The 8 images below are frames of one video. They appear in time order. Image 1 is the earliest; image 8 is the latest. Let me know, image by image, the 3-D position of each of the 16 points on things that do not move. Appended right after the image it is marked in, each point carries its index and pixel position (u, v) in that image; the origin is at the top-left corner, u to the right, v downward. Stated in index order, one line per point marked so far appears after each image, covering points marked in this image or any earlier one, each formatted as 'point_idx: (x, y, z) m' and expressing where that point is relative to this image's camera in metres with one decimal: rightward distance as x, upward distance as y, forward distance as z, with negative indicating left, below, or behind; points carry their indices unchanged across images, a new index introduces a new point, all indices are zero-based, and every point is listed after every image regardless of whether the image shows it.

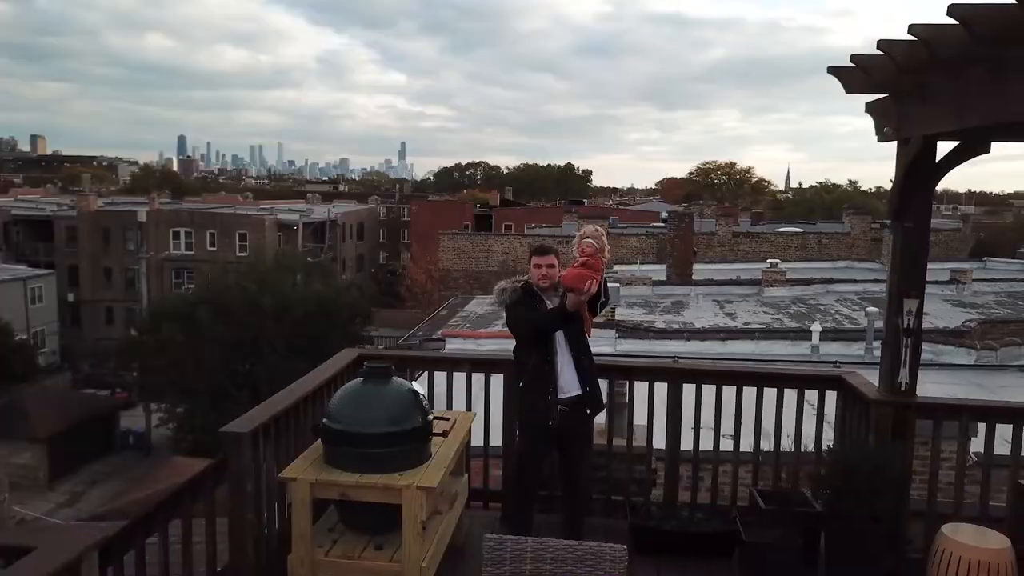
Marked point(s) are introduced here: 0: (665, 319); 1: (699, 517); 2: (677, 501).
0: (+2.1, -0.4, +10.8) m
1: (+0.7, -0.9, +2.9) m
2: (+0.6, -0.8, +3.0) m
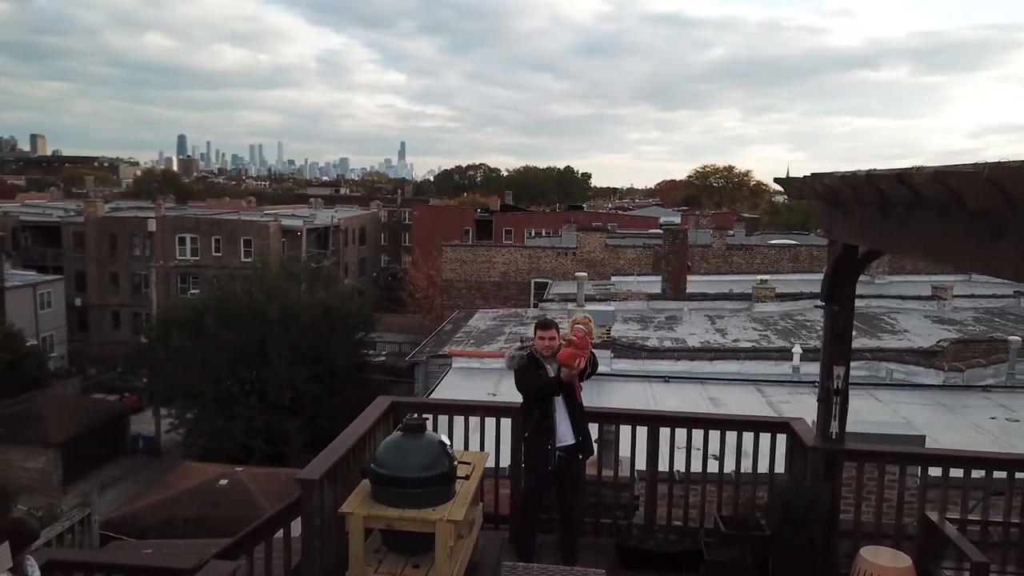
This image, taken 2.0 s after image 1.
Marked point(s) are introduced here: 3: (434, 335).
0: (+2.2, -0.7, +11.4) m
1: (+0.7, -1.1, +3.5) m
2: (+0.7, -1.1, +3.6) m
3: (-1.2, -0.8, +12.2) m
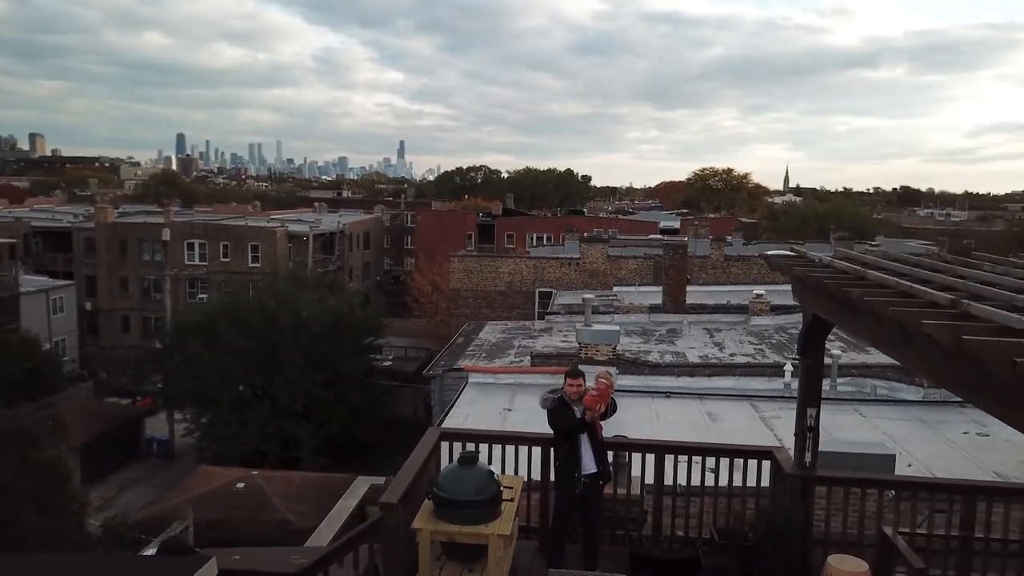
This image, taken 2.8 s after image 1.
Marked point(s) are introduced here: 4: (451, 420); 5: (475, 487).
0: (+2.3, -1.0, +12.1) m
1: (+0.9, -1.4, +4.2) m
2: (+0.8, -1.4, +4.3) m
3: (-1.1, -1.0, +12.9) m
4: (-0.7, -1.5, +8.6) m
5: (-0.2, -0.9, +3.6) m
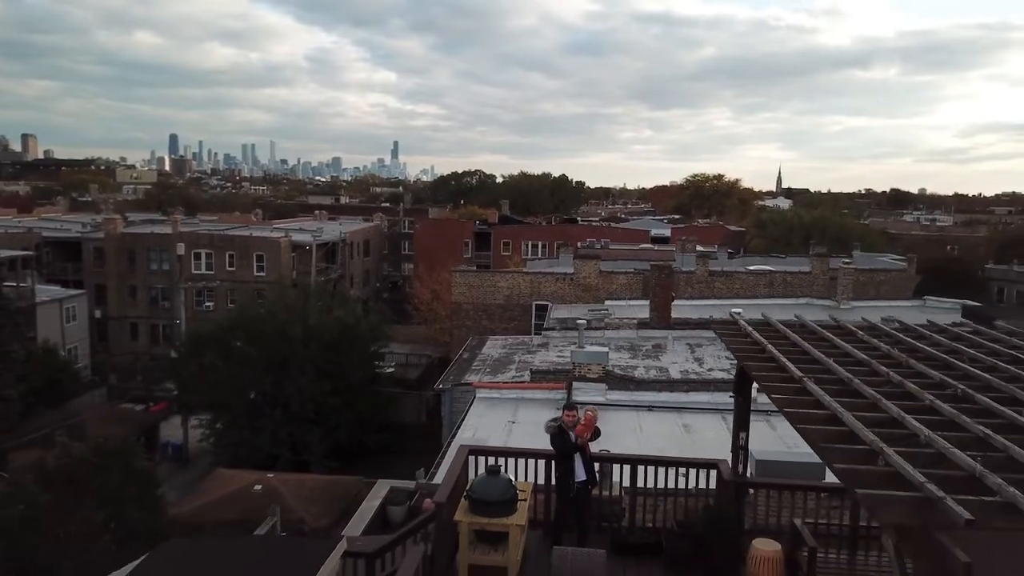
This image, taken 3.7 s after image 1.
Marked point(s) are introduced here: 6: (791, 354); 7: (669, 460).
0: (+2.3, -1.4, +13.6) m
1: (+1.0, -1.8, +5.6) m
2: (+0.9, -1.7, +5.7) m
3: (-1.1, -1.4, +14.3) m
4: (-0.6, -1.9, +10.0) m
5: (-0.1, -1.3, +4.9) m
6: (+1.9, -0.6, +5.5) m
7: (+1.2, -1.3, +5.7) m
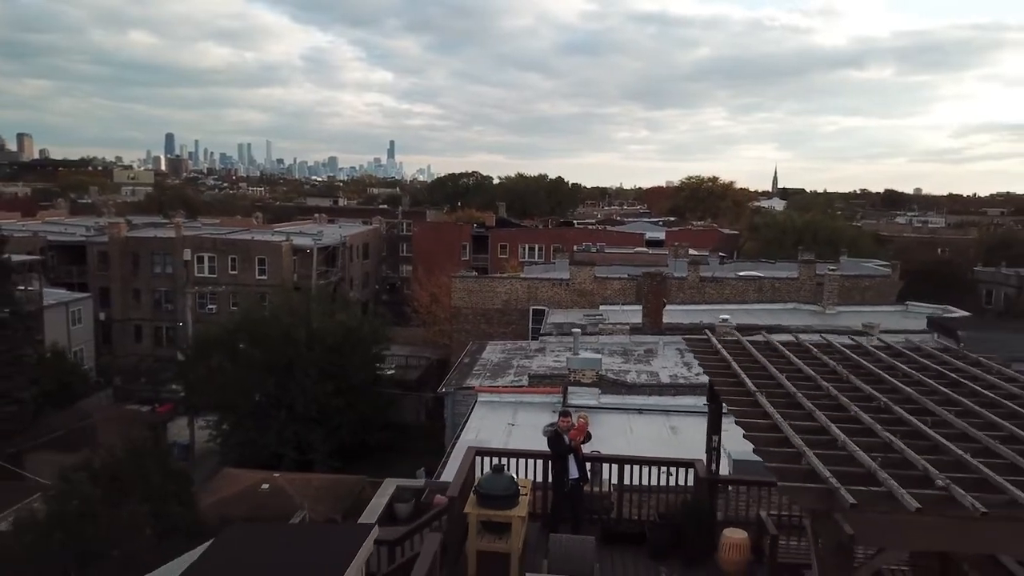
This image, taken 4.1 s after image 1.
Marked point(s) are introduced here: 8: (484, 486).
0: (+2.3, -1.5, +14.3) m
1: (+1.0, -2.0, +6.4) m
2: (+0.9, -1.9, +6.5) m
3: (-1.1, -1.6, +15.0) m
4: (-0.6, -2.0, +10.7) m
5: (-0.1, -1.5, +5.7) m
6: (+1.9, -0.8, +6.3) m
7: (+1.2, -1.4, +6.4) m
8: (-0.2, -1.5, +5.7) m
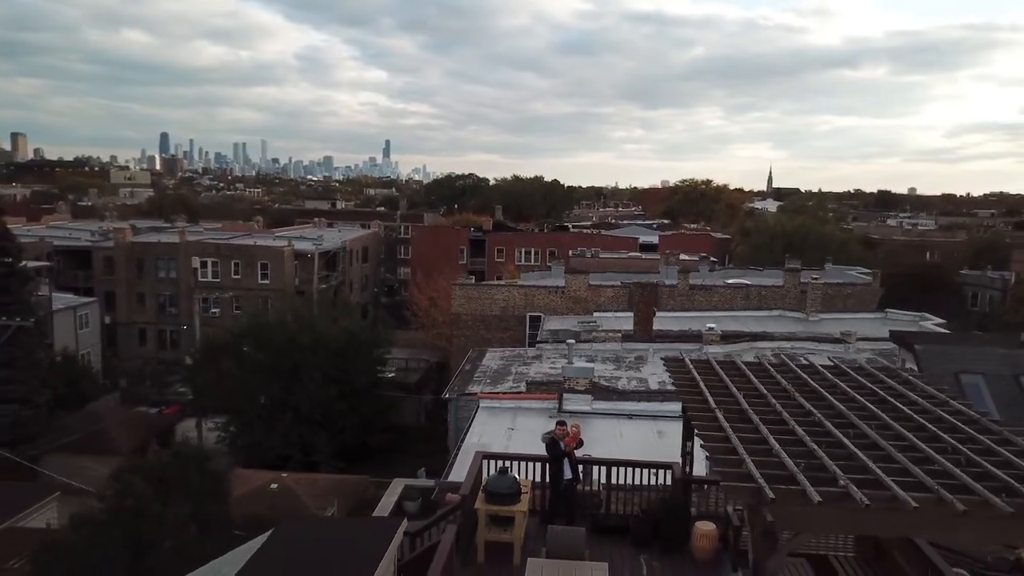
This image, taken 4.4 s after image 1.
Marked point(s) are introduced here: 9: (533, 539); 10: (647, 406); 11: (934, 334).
0: (+2.3, -1.8, +15.3) m
1: (+1.0, -2.2, +7.4) m
2: (+0.9, -2.2, +7.5) m
3: (-1.1, -1.8, +16.0) m
4: (-0.6, -2.3, +11.7) m
5: (0.0, -1.7, +6.7) m
6: (+1.9, -1.0, +7.3) m
7: (+1.2, -1.7, +7.4) m
8: (-0.2, -1.7, +6.7) m
9: (+0.2, -2.3, +7.0) m
10: (+2.3, -2.0, +12.9) m
11: (+6.1, -0.7, +11.1) m
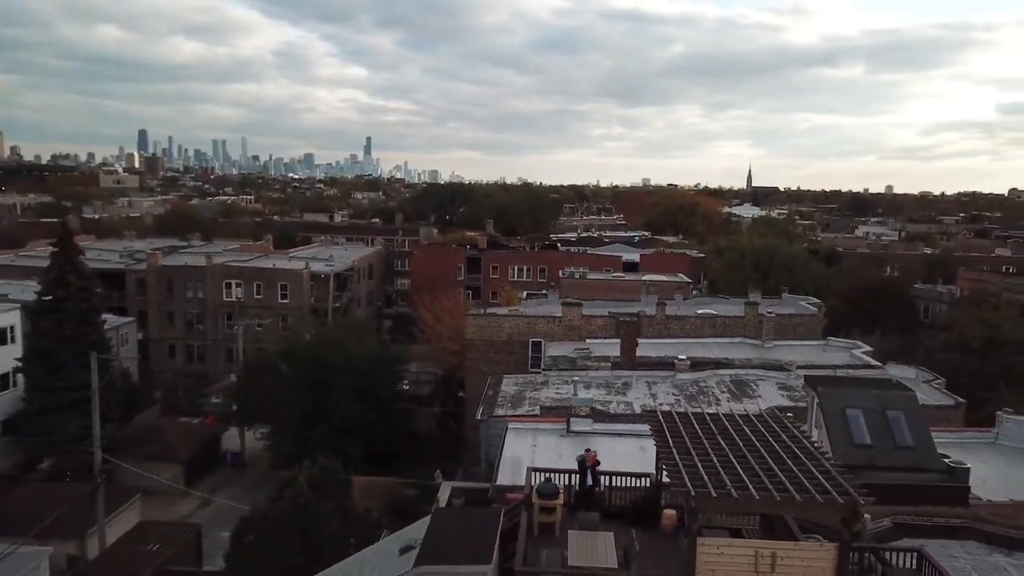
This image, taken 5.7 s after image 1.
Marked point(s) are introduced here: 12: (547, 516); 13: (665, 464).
0: (+2.7, -2.9, +19.8) m
1: (+1.6, -3.4, +11.8) m
2: (+1.5, -3.3, +11.9) m
3: (-0.7, -2.9, +20.4) m
4: (-0.2, -3.4, +16.1) m
5: (+0.6, -2.9, +11.1) m
6: (+2.5, -2.2, +11.7) m
7: (+1.8, -2.8, +11.8) m
8: (+0.4, -2.9, +11.1) m
9: (+0.8, -3.4, +11.4) m
10: (+2.7, -3.1, +17.3) m
11: (+6.6, -1.8, +15.6) m
12: (+0.5, -3.3, +11.1) m
13: (+2.1, -2.4, +10.5) m
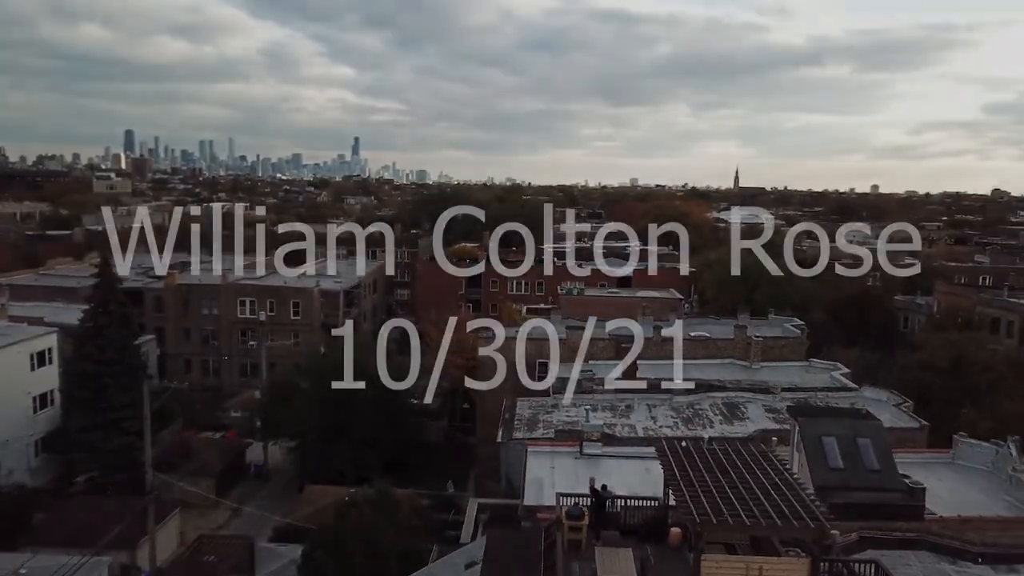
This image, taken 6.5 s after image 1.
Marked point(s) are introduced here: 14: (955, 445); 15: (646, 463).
0: (+3.1, -3.9, +22.1) m
1: (+2.2, -4.4, +14.1) m
2: (+2.1, -4.3, +14.2) m
3: (-0.3, -3.9, +22.7) m
4: (+0.3, -4.4, +18.4) m
5: (+1.1, -3.9, +13.4) m
6: (+3.1, -3.2, +14.0) m
7: (+2.4, -3.8, +14.2) m
8: (+1.0, -3.9, +13.4) m
9: (+1.4, -4.4, +13.7) m
10: (+3.2, -4.1, +19.7) m
11: (+7.1, -2.8, +18.0) m
12: (+1.1, -4.3, +13.4) m
13: (+2.7, -3.4, +12.8) m
14: (+10.8, -3.8, +18.8) m
15: (+3.3, -4.3, +18.9) m
